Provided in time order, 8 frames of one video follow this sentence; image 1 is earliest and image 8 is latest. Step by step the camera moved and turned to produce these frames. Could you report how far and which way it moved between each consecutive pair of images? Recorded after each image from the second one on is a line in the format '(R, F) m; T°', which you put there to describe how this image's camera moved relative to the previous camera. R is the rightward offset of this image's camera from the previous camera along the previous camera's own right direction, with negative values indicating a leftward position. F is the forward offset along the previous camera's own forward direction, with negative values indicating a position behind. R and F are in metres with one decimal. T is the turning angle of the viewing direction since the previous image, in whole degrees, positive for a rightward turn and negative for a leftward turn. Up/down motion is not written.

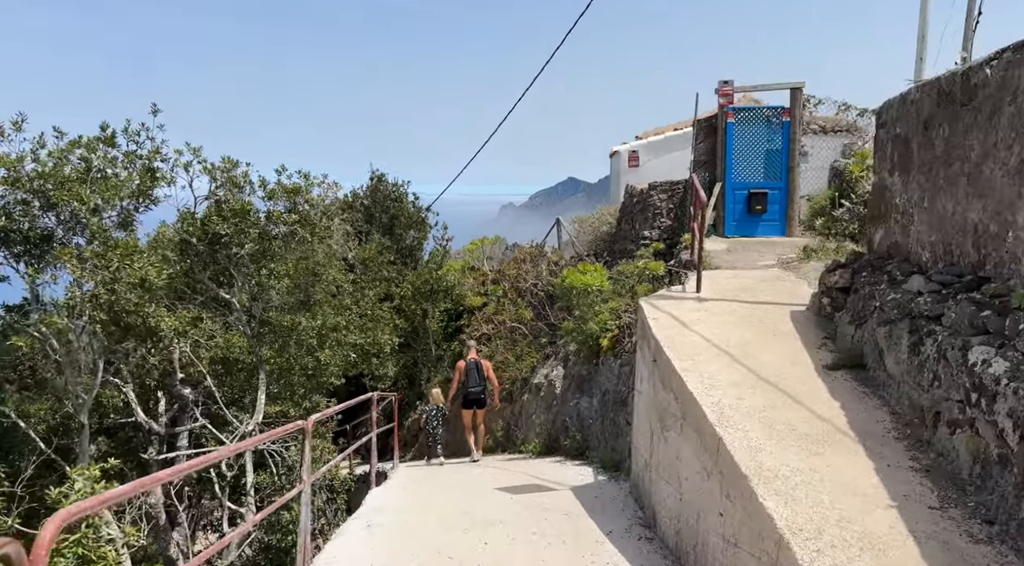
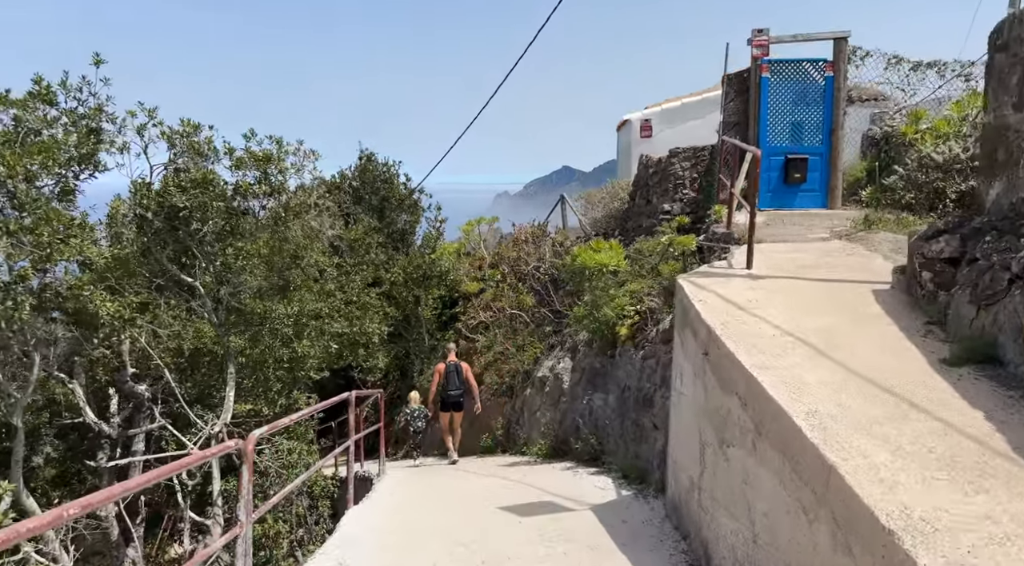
(-0.1, +1.3) m; 0°
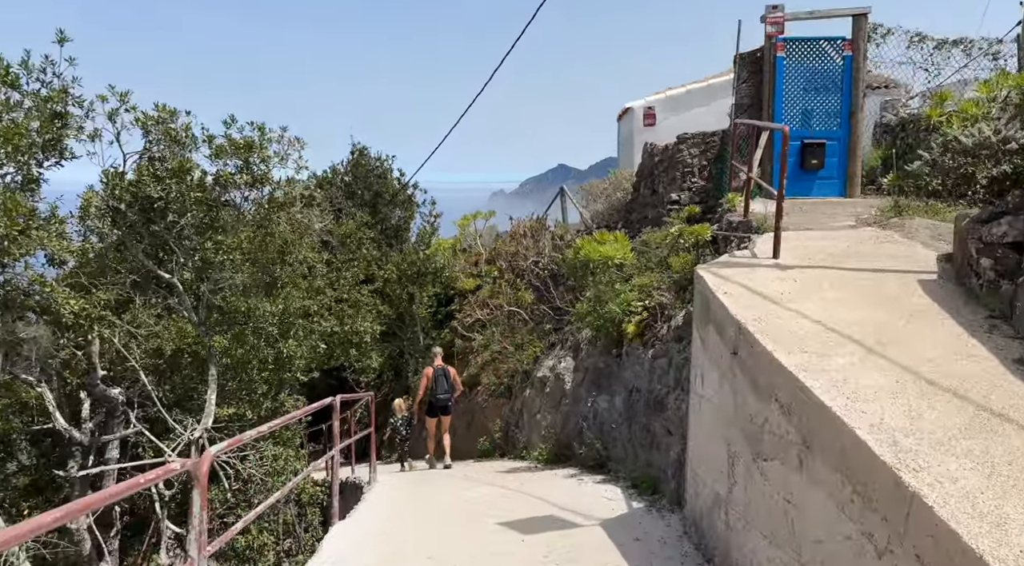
(0.0, +0.6) m; 0°
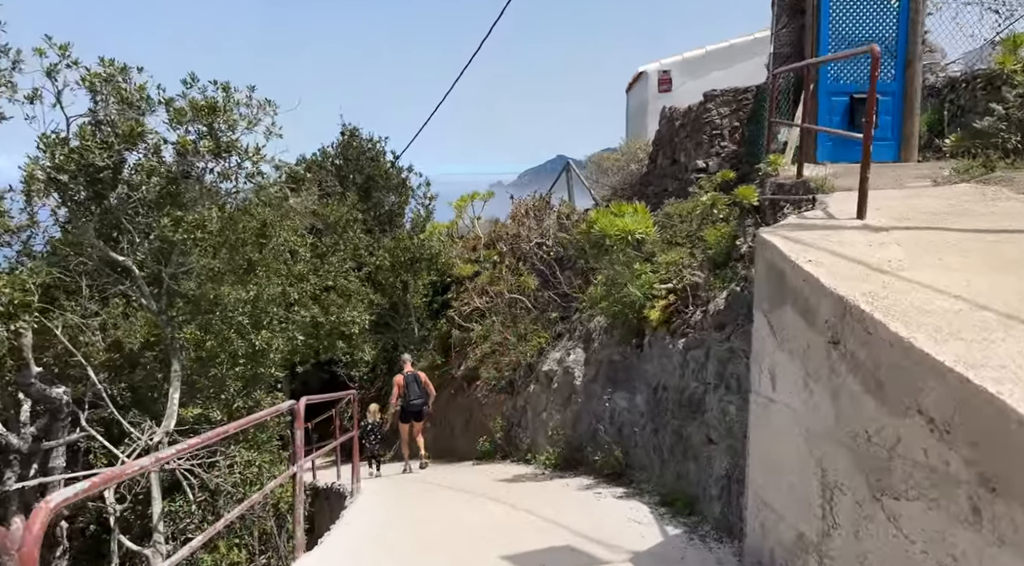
(0.0, +1.1) m; 0°
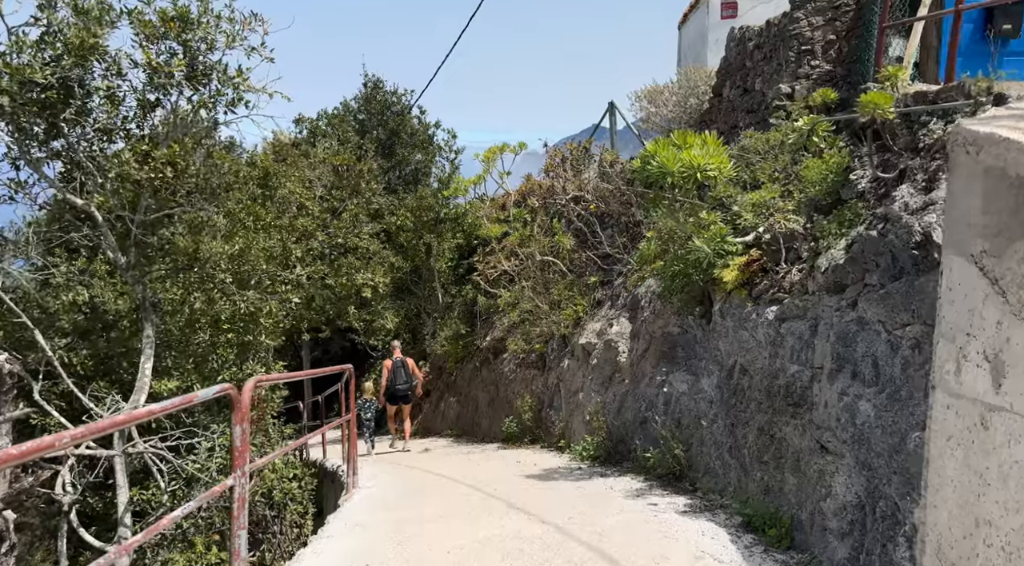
(0.0, +1.4) m; -3°
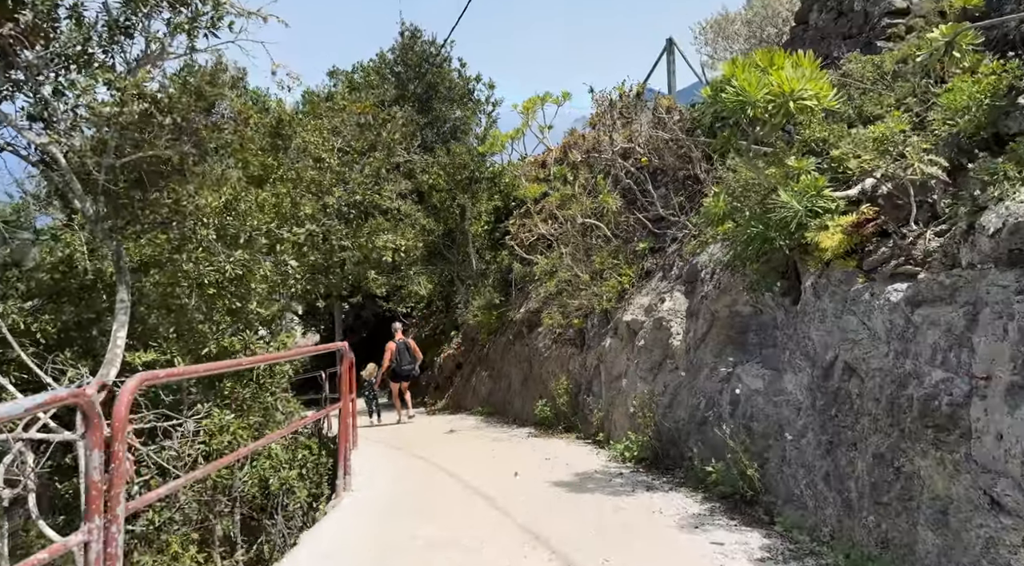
(+0.1, +1.2) m; -4°
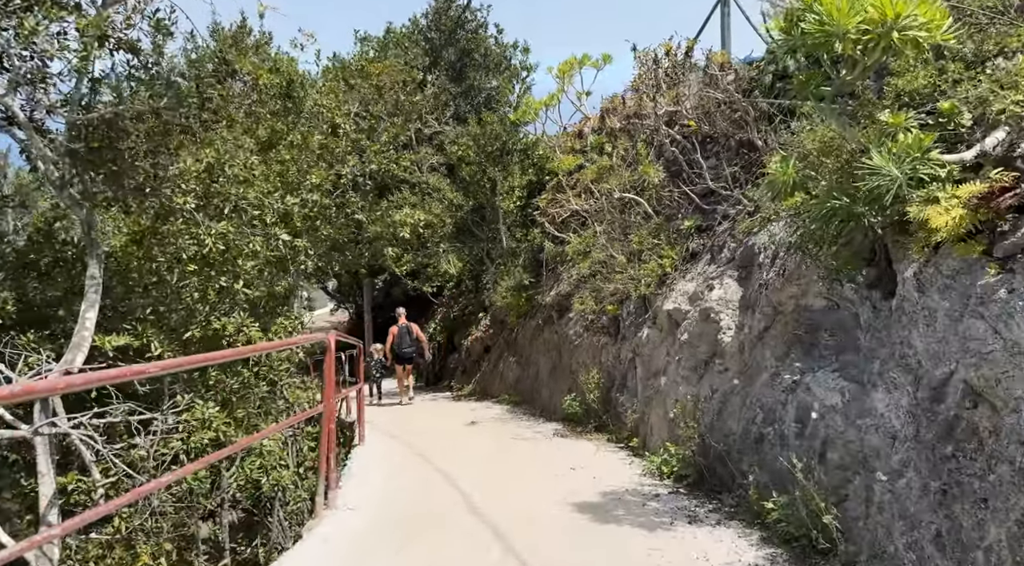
(+0.1, +0.9) m; -3°
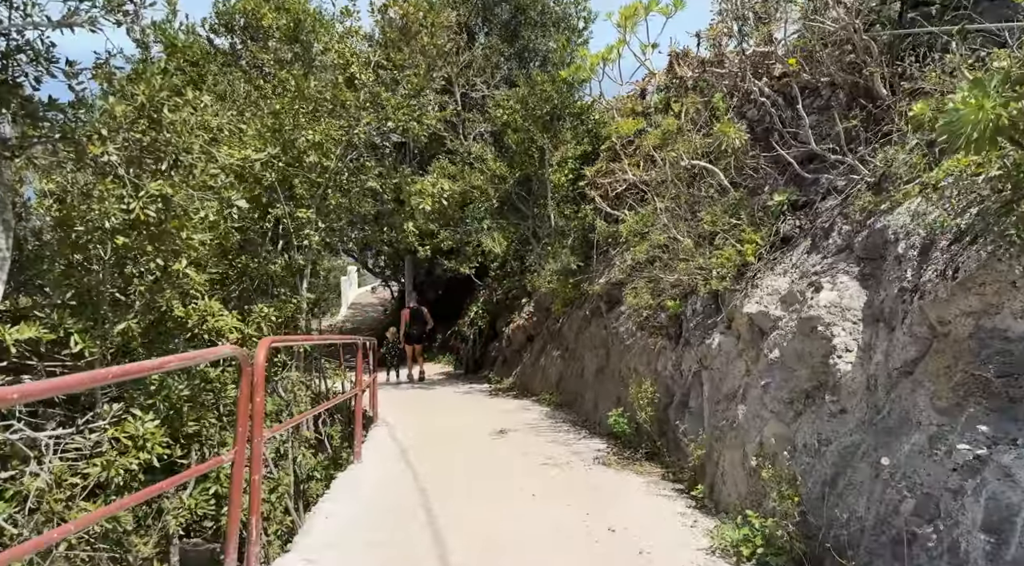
(+0.2, +1.5) m; -5°
